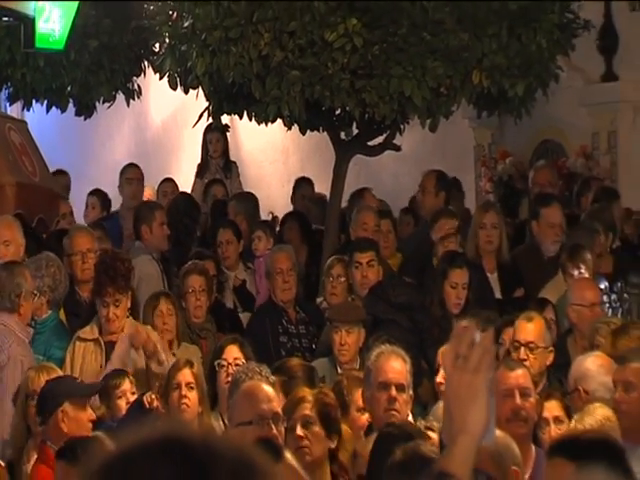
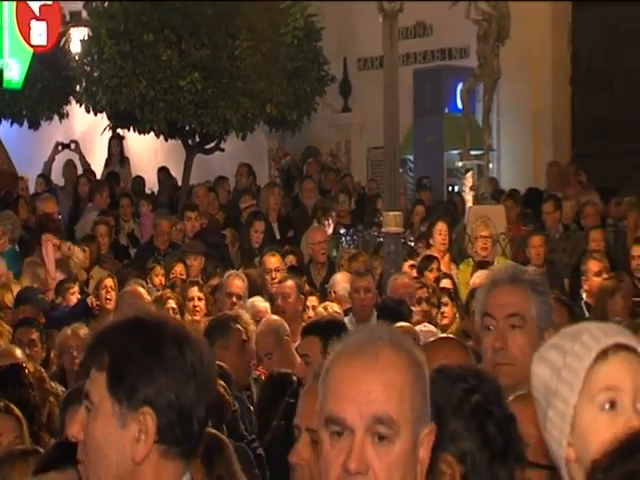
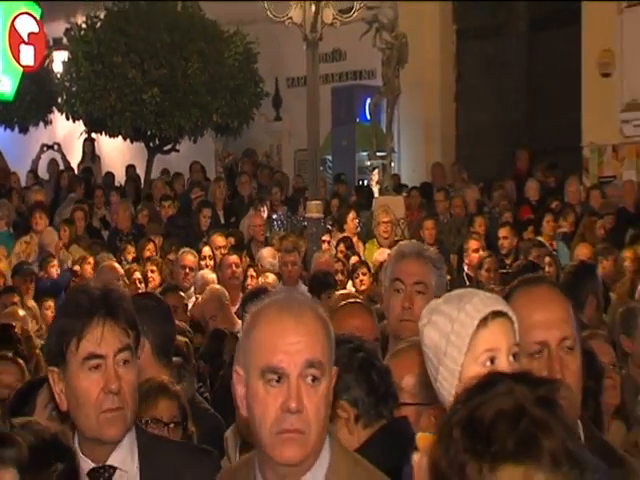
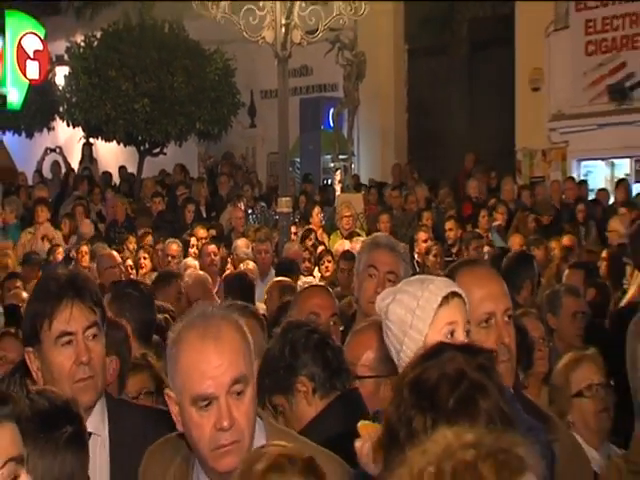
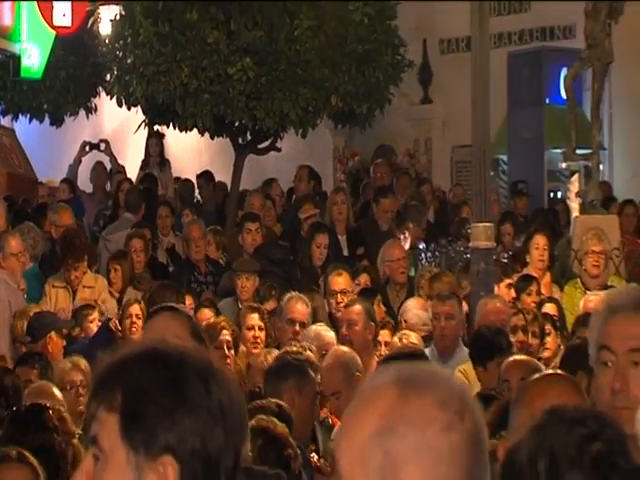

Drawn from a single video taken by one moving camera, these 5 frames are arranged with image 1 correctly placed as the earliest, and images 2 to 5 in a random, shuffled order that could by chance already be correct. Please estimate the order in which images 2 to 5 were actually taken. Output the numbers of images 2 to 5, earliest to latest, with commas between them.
5, 2, 3, 4
